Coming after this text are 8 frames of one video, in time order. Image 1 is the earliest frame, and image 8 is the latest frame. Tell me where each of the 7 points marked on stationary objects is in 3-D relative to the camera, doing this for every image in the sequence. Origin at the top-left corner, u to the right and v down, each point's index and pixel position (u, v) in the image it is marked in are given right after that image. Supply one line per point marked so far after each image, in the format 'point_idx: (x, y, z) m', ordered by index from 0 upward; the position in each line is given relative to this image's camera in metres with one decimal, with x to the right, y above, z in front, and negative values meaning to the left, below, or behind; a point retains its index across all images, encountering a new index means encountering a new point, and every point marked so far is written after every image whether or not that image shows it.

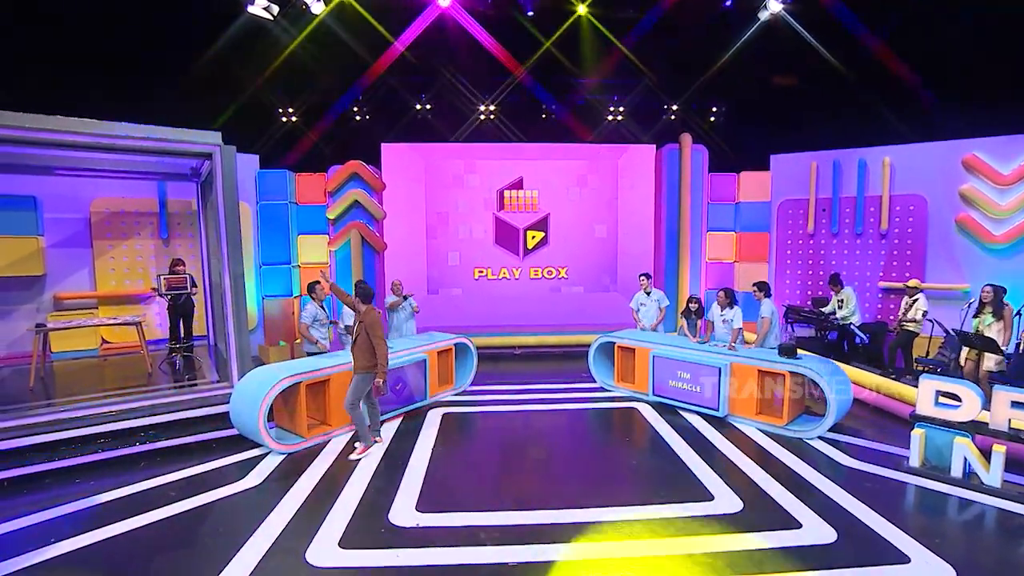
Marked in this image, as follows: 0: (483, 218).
0: (-0.5, +1.3, +10.1) m
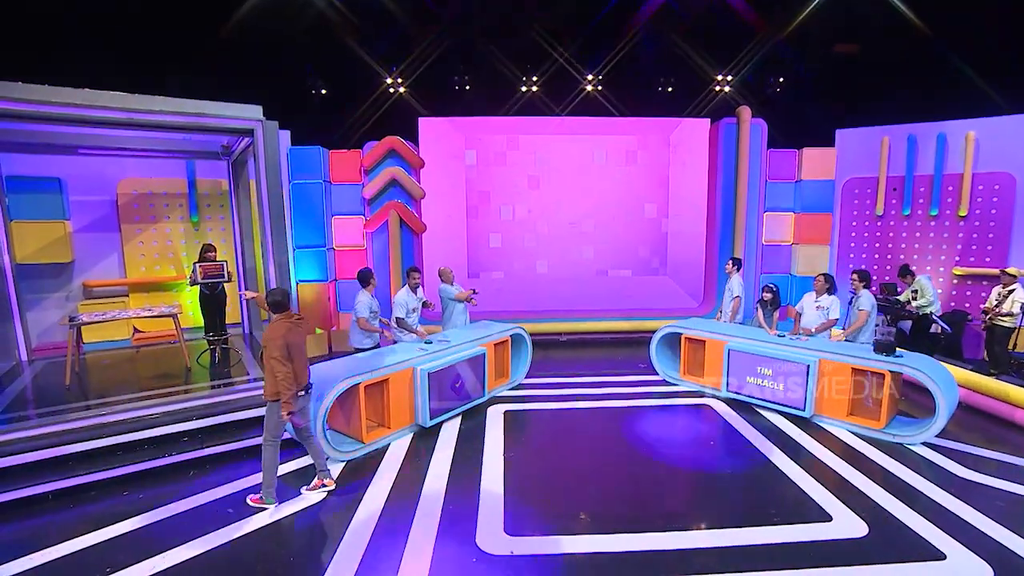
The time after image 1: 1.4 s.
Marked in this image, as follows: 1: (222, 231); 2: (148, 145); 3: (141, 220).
0: (+0.3, +1.6, +9.5) m
1: (-4.5, +0.9, +8.5) m
2: (-4.8, +1.9, +7.2) m
3: (-5.5, +1.0, +8.0) m
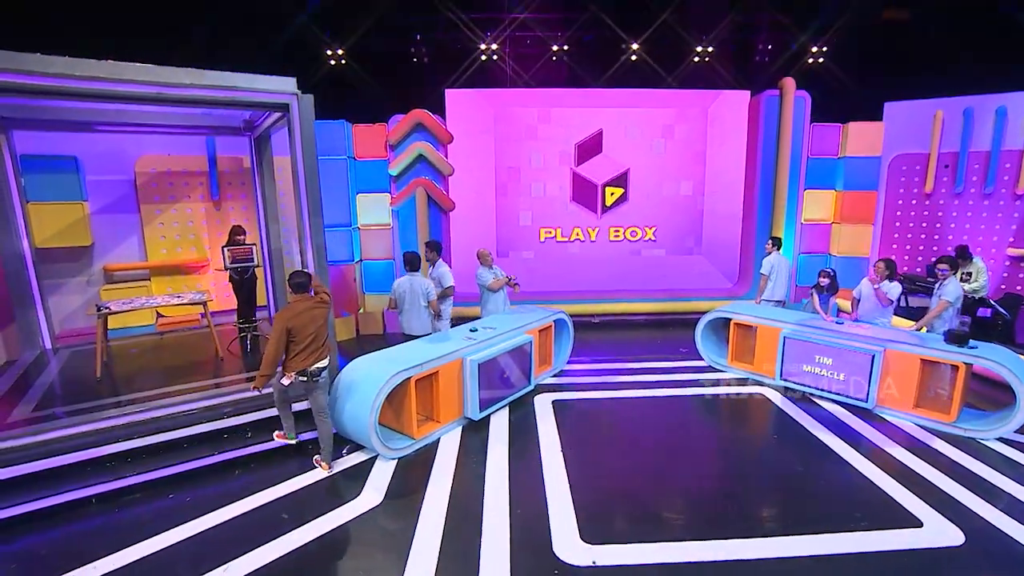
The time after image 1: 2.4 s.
0: (+0.8, +1.9, +9.1) m
1: (-4.0, +1.2, +8.2) m
2: (-4.3, +2.1, +6.8) m
3: (-4.9, +1.3, +7.6) m
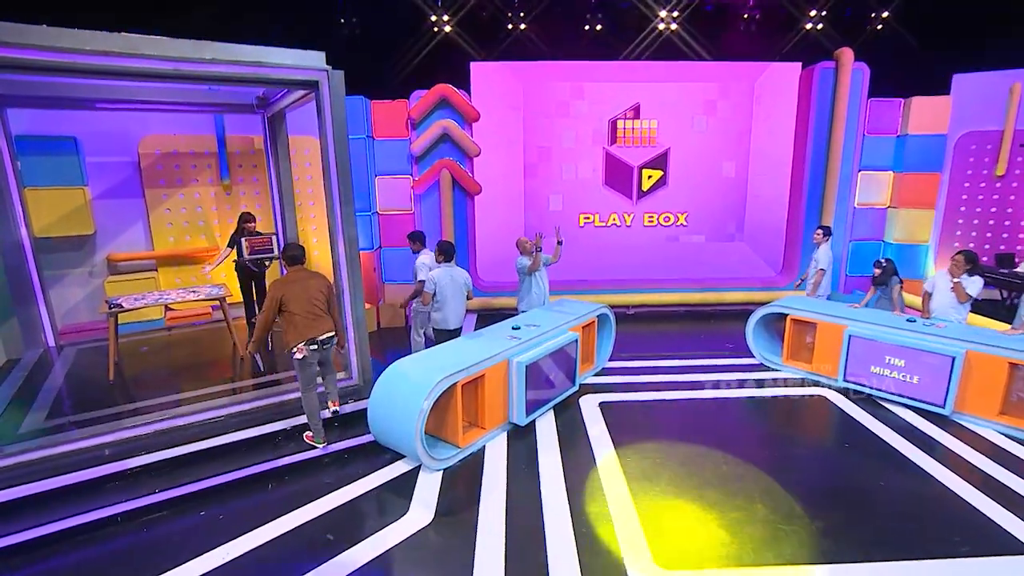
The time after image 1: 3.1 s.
0: (+1.2, +2.1, +8.5) m
1: (-3.6, +1.3, +7.6) m
2: (-3.9, +2.2, +6.2) m
3: (-4.5, +1.4, +7.1) m
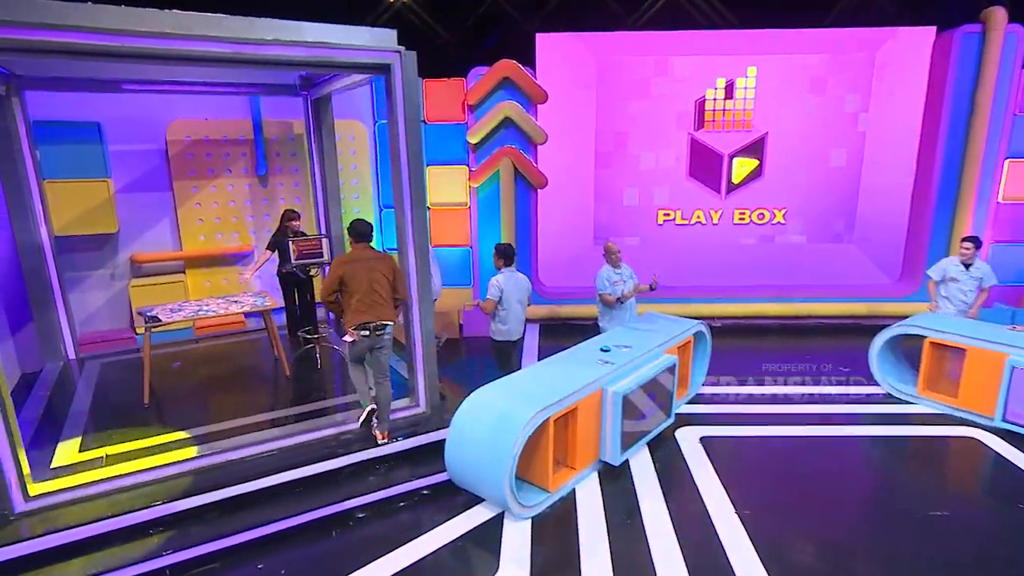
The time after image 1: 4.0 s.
0: (+2.2, +2.0, +7.3) m
1: (-2.7, +1.3, +6.7) m
2: (-3.1, +2.1, +5.3) m
3: (-3.6, +1.3, +6.3) m
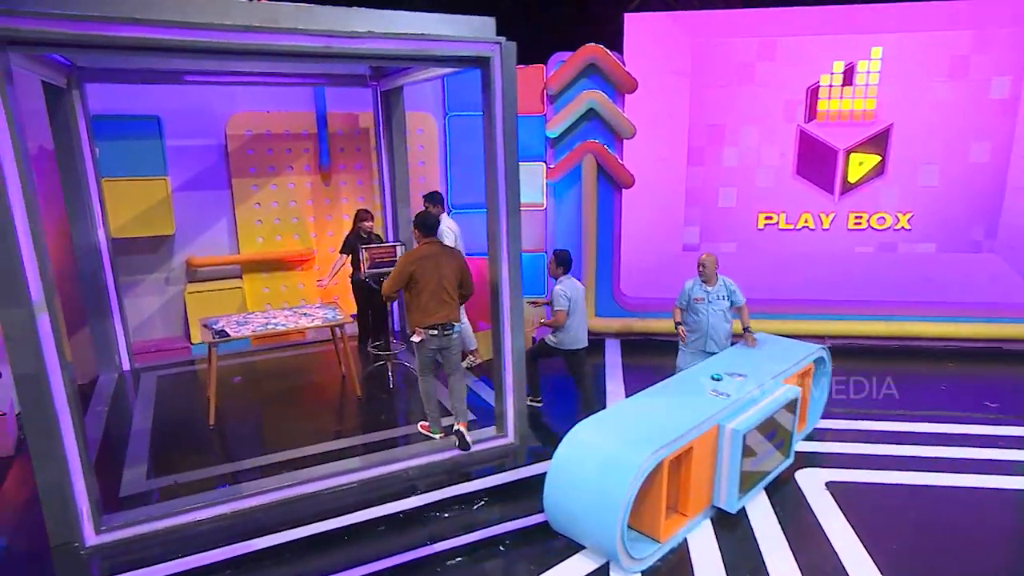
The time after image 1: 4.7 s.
0: (+3.2, +1.8, +6.4) m
1: (-1.7, +1.2, +6.2) m
2: (-2.2, +2.0, +4.8) m
3: (-2.7, +1.3, +5.8) m
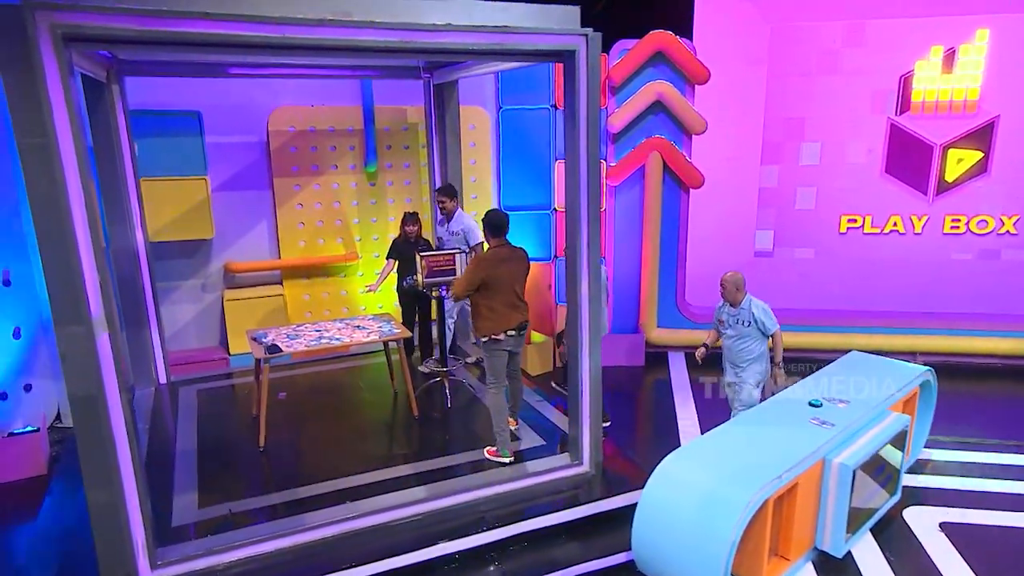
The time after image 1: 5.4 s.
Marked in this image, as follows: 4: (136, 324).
0: (+3.8, +1.7, +5.8) m
1: (-1.1, +1.1, +5.8) m
2: (-1.7, +2.0, +4.5) m
3: (-2.1, +1.2, +5.5) m
4: (-3.5, -0.3, +5.0) m
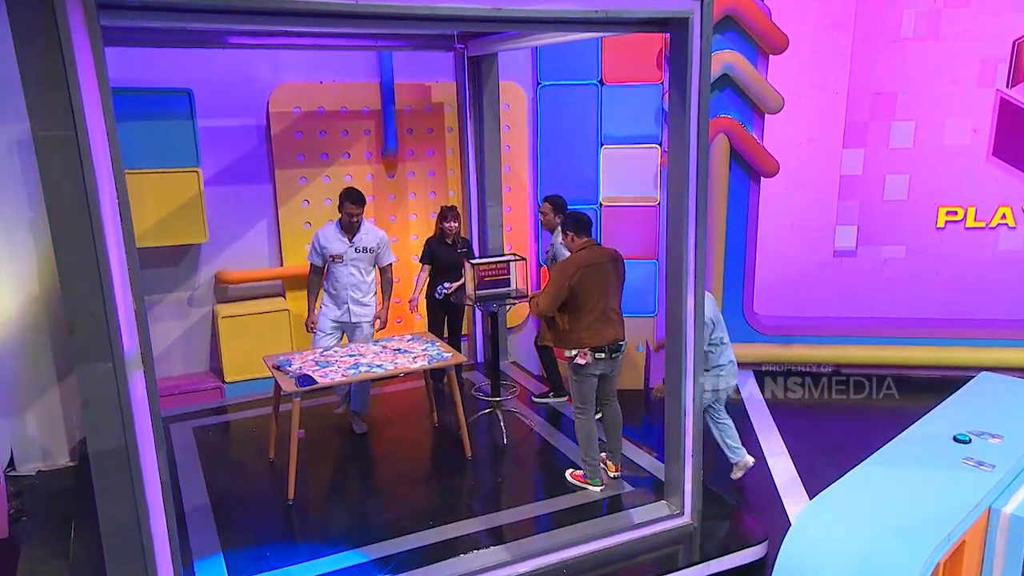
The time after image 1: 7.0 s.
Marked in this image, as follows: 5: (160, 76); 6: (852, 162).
0: (+4.2, +1.7, +4.9) m
1: (-0.7, +1.0, +4.9) m
2: (-1.3, +1.9, +3.6) m
3: (-1.7, +1.1, +4.6) m
4: (-3.1, -0.4, +4.1) m
5: (-2.9, +1.7, +4.3) m
6: (+3.2, +1.2, +5.1) m
